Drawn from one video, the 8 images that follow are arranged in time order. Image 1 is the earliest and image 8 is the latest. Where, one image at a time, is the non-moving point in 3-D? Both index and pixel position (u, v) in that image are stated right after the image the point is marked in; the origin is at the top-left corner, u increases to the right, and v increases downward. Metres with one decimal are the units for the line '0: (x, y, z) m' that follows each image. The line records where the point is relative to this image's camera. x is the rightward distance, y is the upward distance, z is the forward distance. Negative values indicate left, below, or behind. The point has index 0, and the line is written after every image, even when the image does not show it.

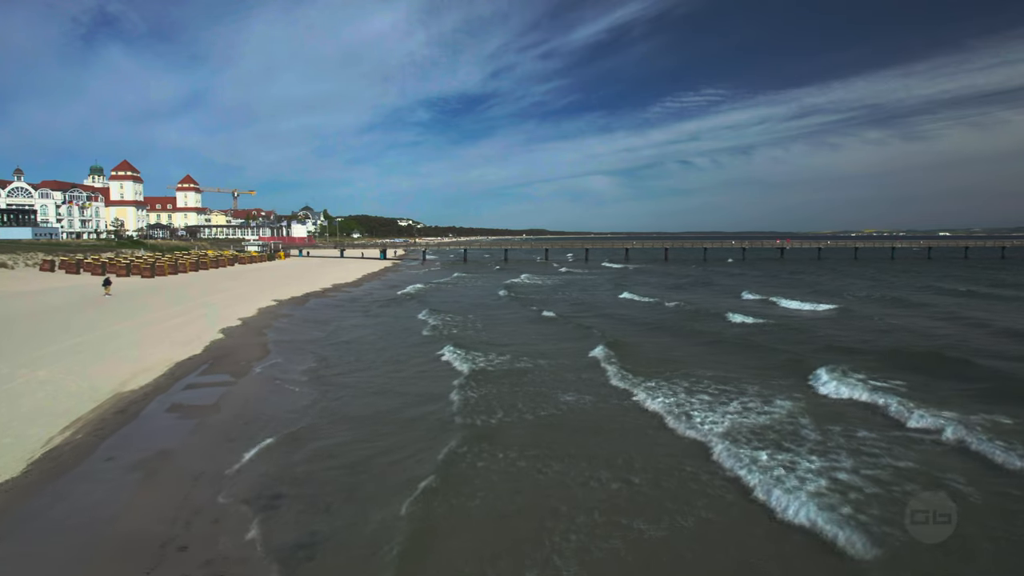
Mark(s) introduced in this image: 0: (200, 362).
0: (-6.4, -1.6, +13.7) m
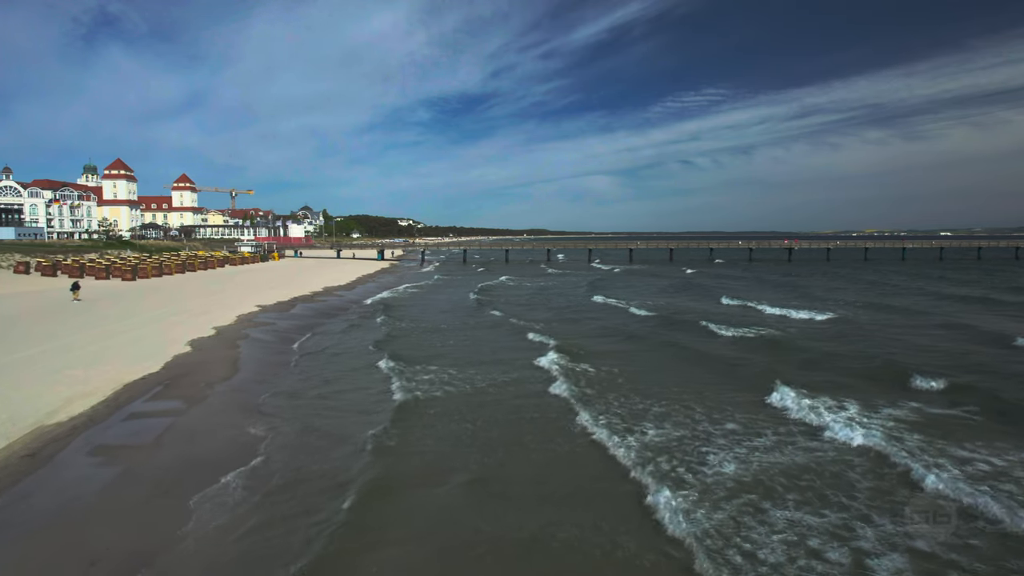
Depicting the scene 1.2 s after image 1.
0: (-6.4, -1.7, +11.9) m
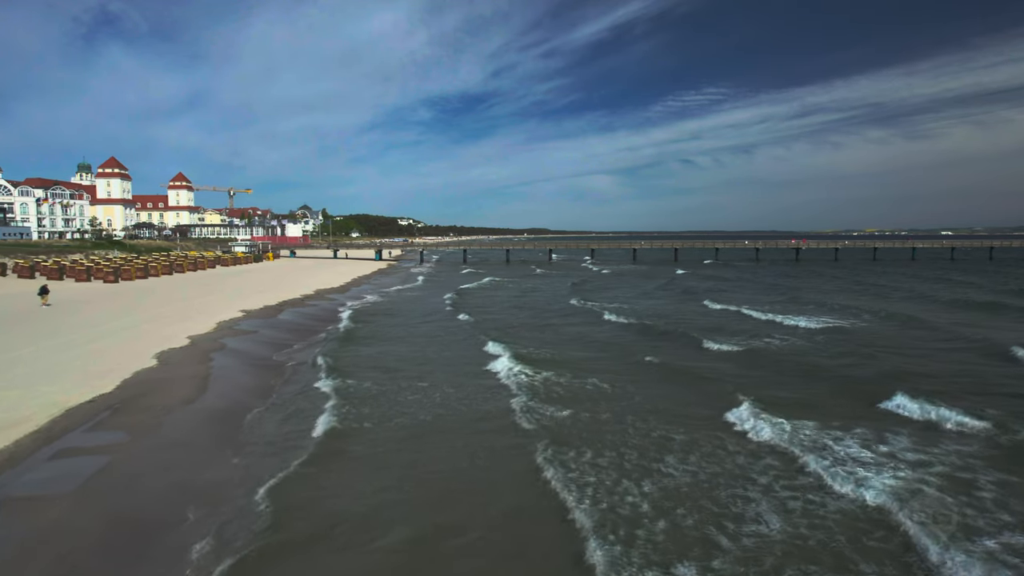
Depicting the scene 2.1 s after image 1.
0: (-6.3, -1.9, +10.2) m
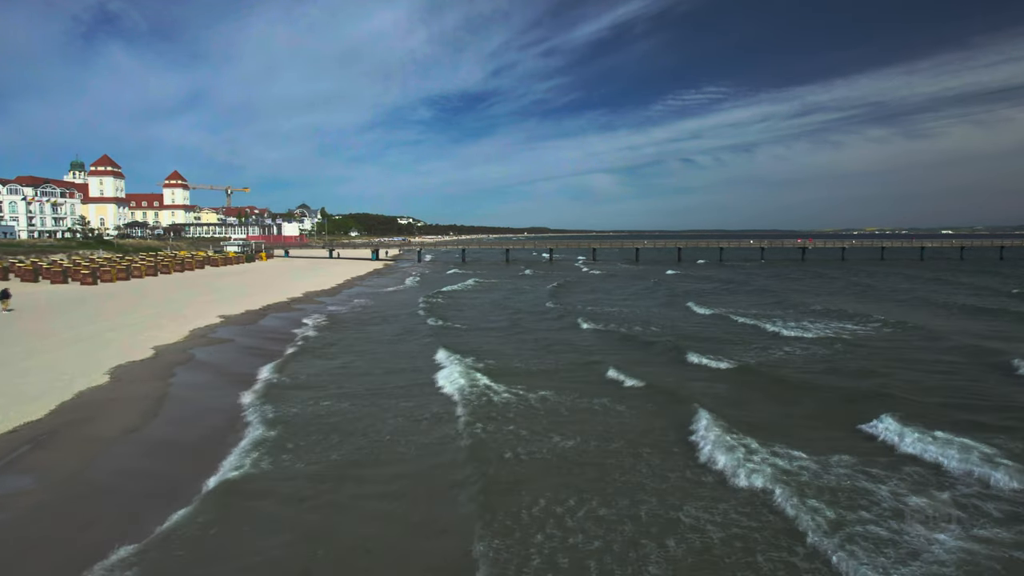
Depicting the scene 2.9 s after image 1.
0: (-6.3, -2.0, +8.6) m
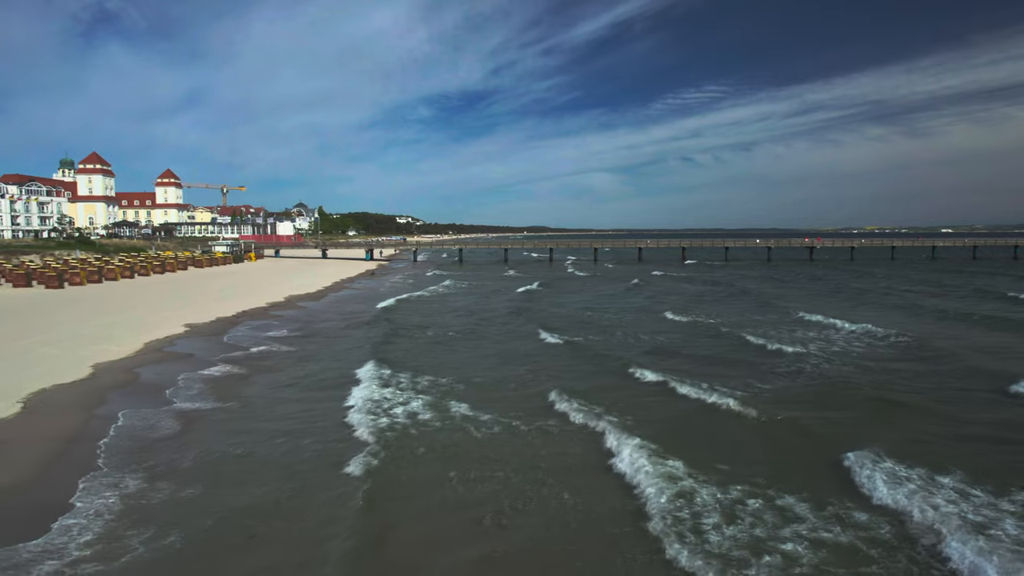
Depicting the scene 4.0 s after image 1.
0: (-6.4, -2.2, +6.5) m
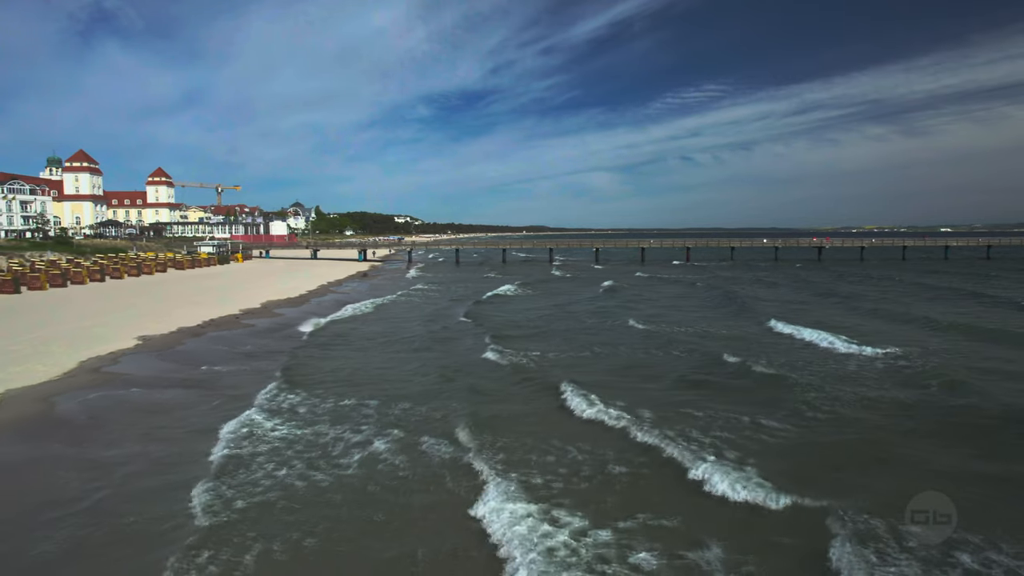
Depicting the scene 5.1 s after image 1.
0: (-6.5, -2.4, +4.2) m
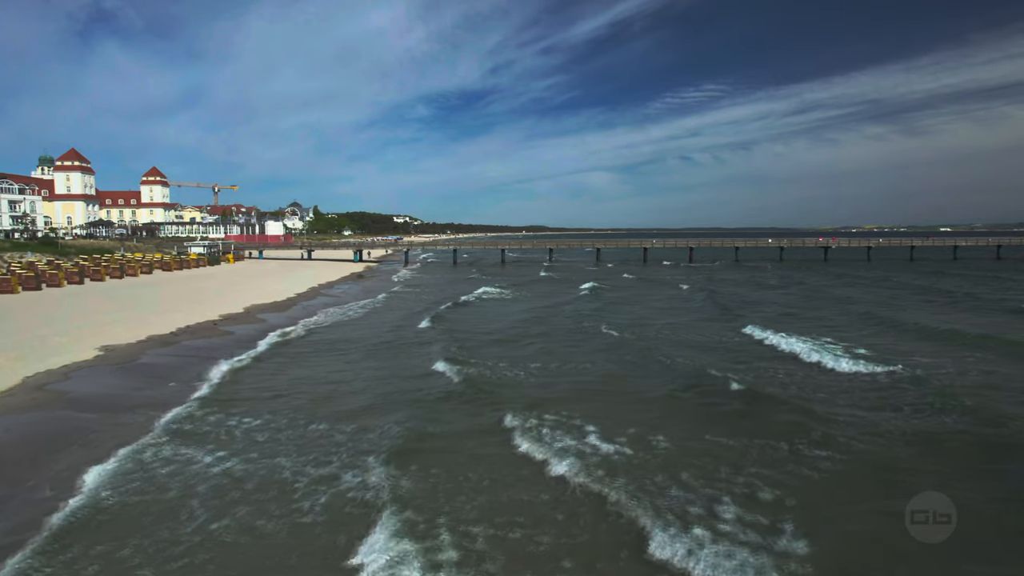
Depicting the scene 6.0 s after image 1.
0: (-6.5, -2.5, +2.7) m
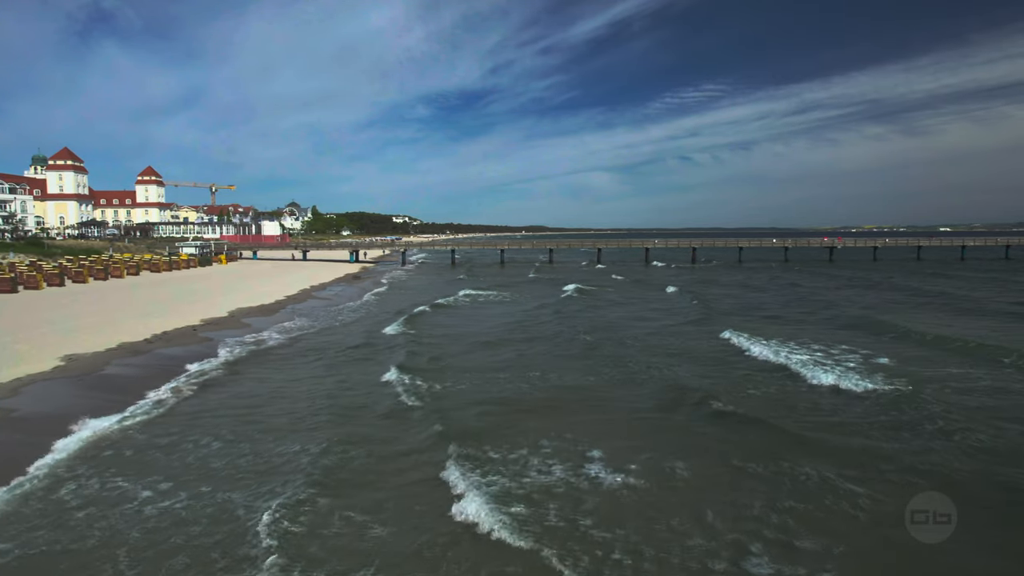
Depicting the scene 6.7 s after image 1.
0: (-6.5, -2.6, +1.4) m
